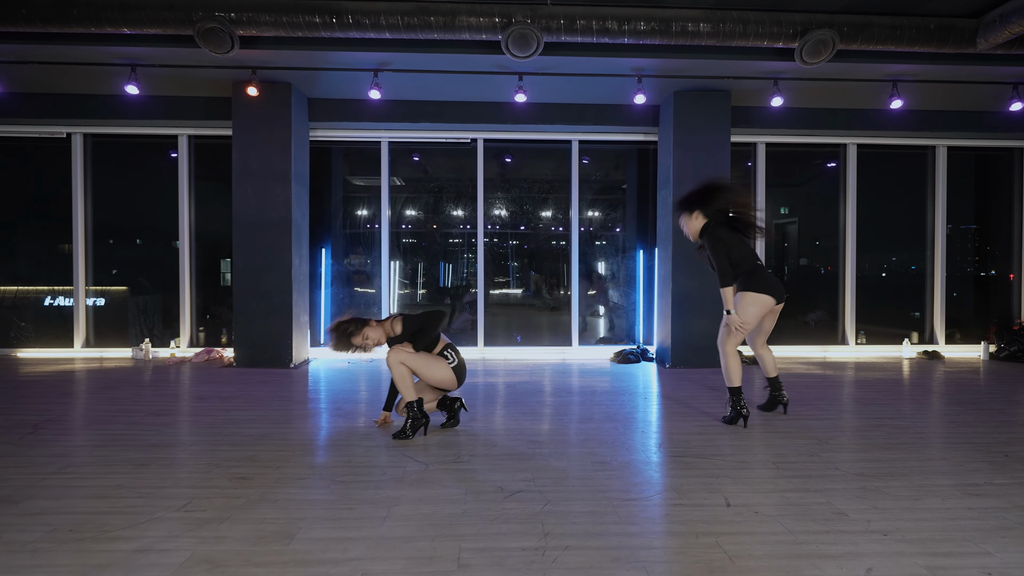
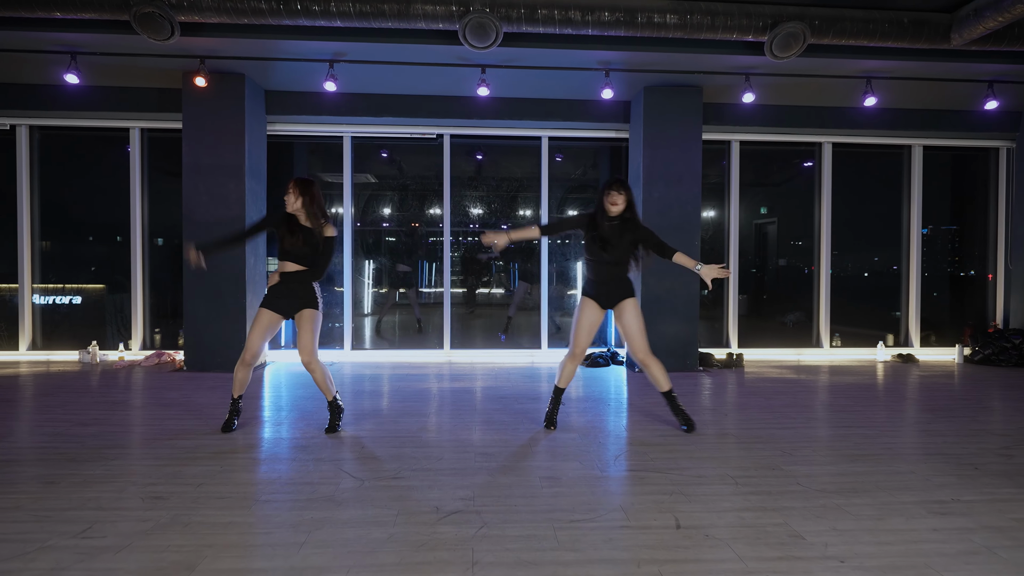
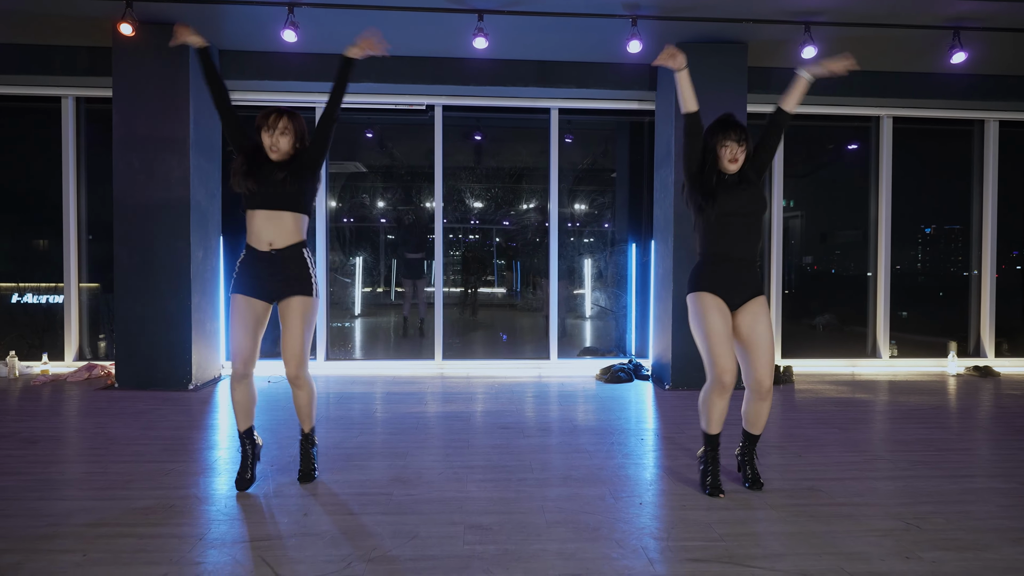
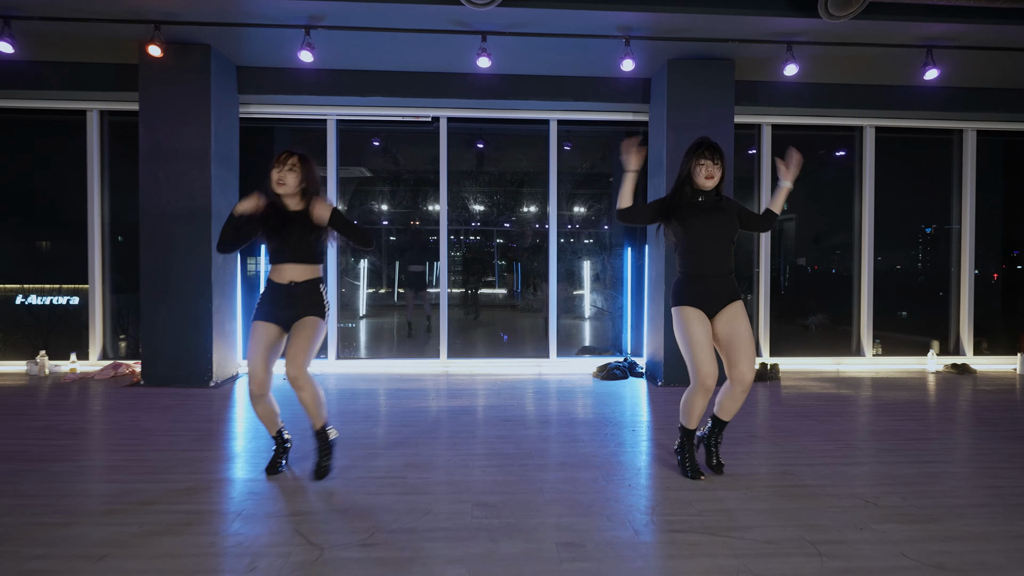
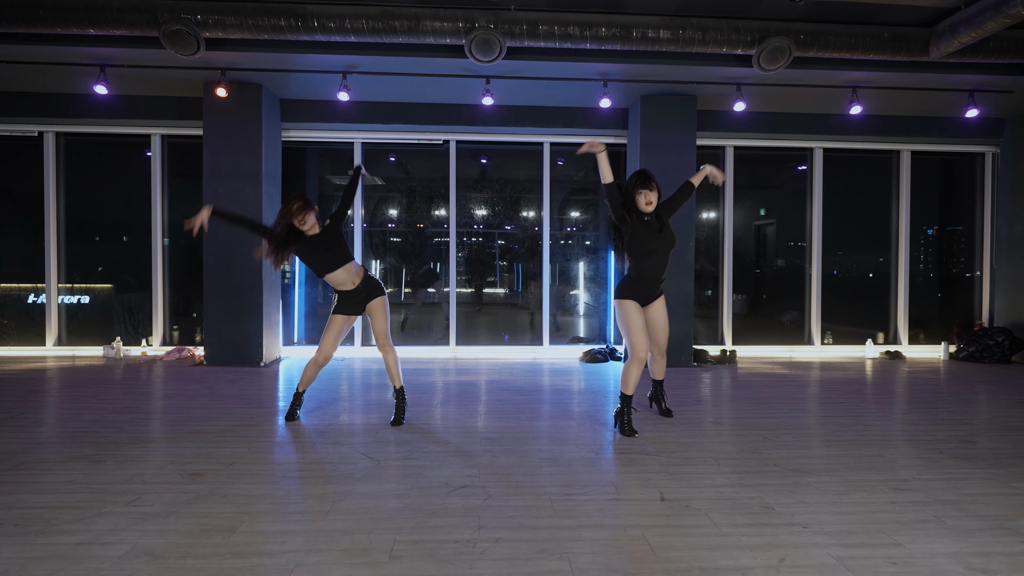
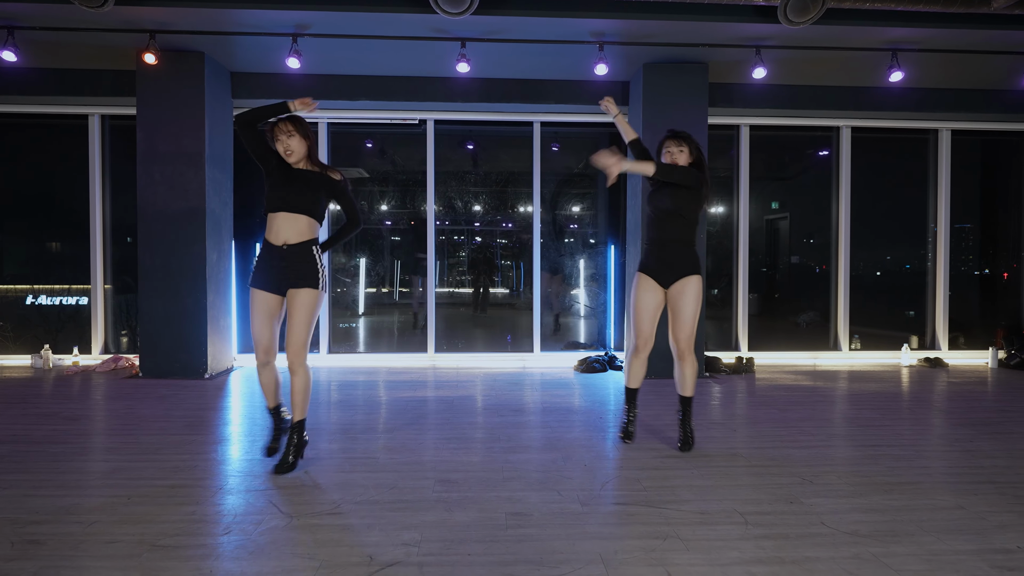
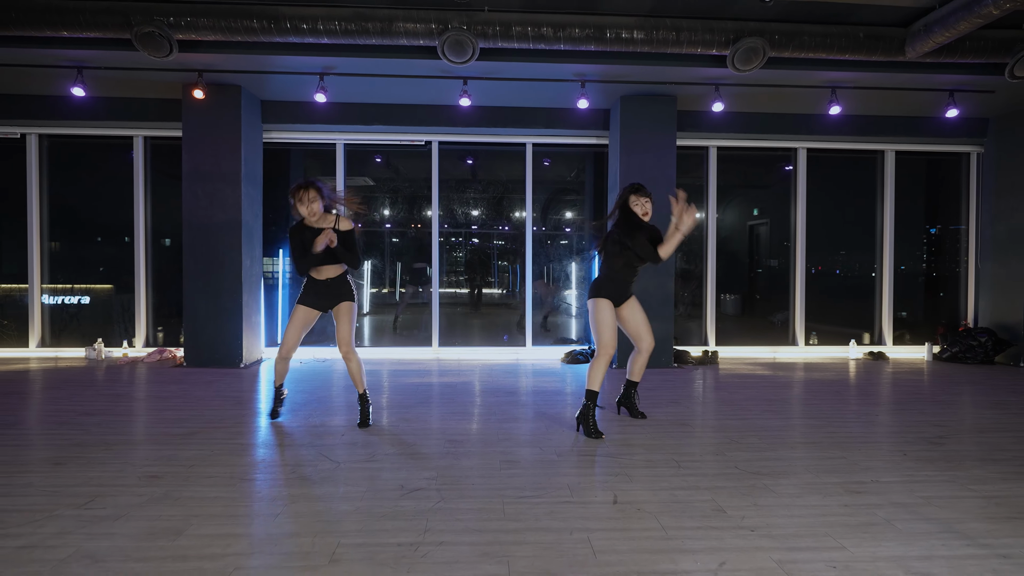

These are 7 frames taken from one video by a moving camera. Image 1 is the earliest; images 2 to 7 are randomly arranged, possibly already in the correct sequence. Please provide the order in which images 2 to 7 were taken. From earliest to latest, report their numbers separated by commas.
6, 7, 5, 4, 3, 2
